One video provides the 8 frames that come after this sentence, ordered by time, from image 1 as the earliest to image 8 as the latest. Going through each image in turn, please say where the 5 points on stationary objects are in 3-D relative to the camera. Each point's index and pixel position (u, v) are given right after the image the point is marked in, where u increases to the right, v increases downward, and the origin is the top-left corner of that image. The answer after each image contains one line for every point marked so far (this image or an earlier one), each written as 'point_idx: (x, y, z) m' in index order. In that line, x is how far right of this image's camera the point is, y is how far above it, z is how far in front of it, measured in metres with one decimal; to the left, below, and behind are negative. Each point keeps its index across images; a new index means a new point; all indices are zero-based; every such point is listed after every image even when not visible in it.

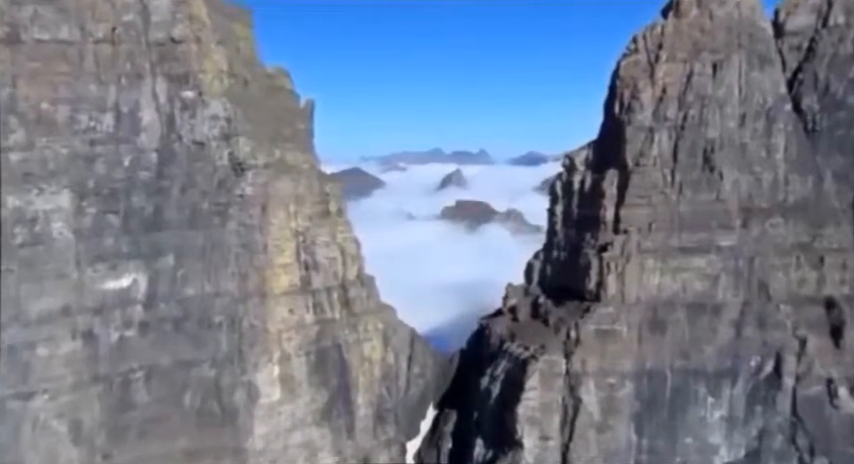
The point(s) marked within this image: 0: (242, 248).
0: (-4.1, -0.4, +13.6) m
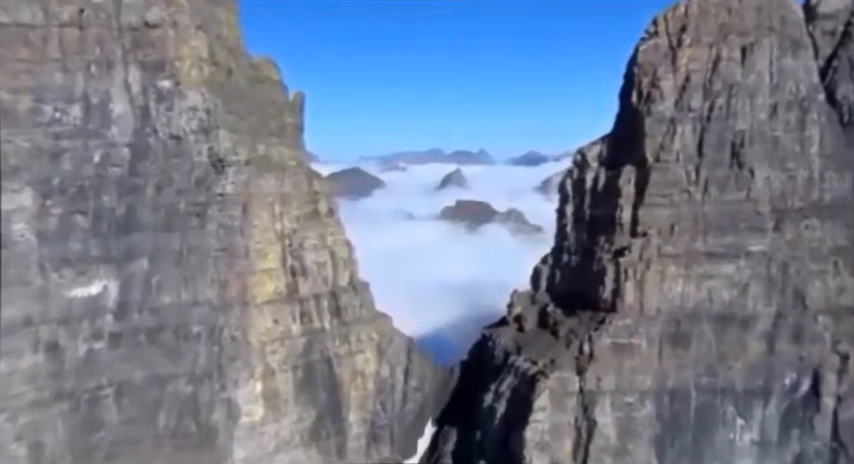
0: (-4.2, -0.4, +12.4) m
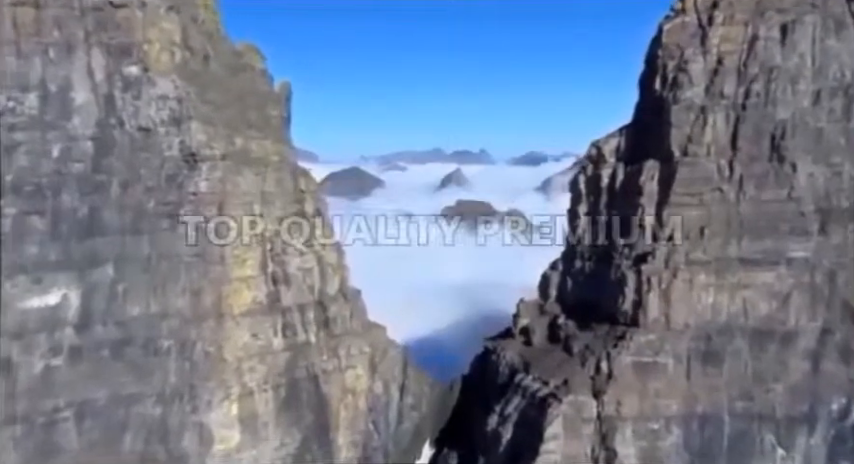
0: (-4.2, -0.5, +11.0) m
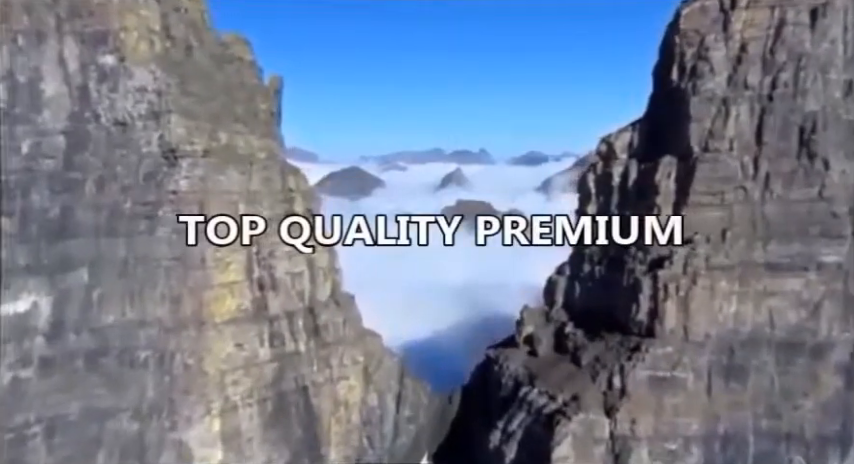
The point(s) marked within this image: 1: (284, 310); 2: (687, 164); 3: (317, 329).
0: (-4.3, -0.5, +10.2) m
1: (-2.8, -1.5, +11.8) m
2: (+4.7, +1.2, +10.8) m
3: (-2.3, -2.0, +12.4) m
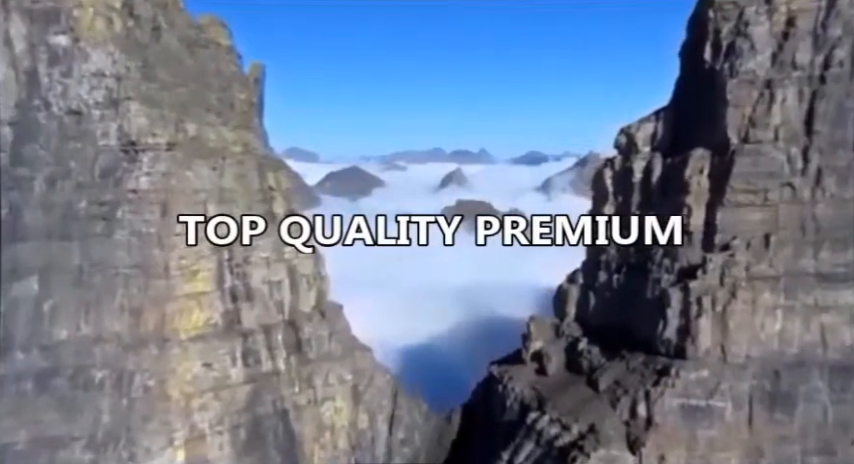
0: (-4.4, -0.6, +8.9) m
1: (-2.9, -1.6, +10.5) m
2: (+4.7, +1.2, +9.5) m
3: (-2.4, -2.1, +11.1) m
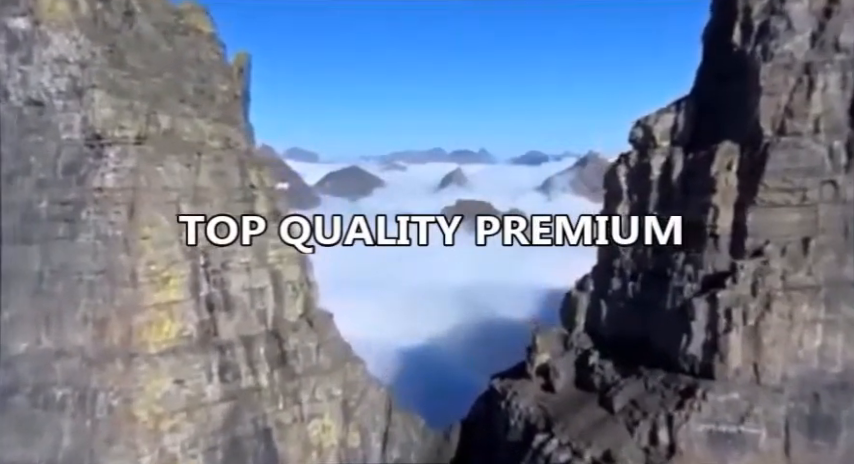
0: (-4.4, -0.6, +8.0) m
1: (-3.0, -1.6, +9.6) m
2: (+4.6, +1.1, +8.6) m
3: (-2.4, -2.1, +10.3) m
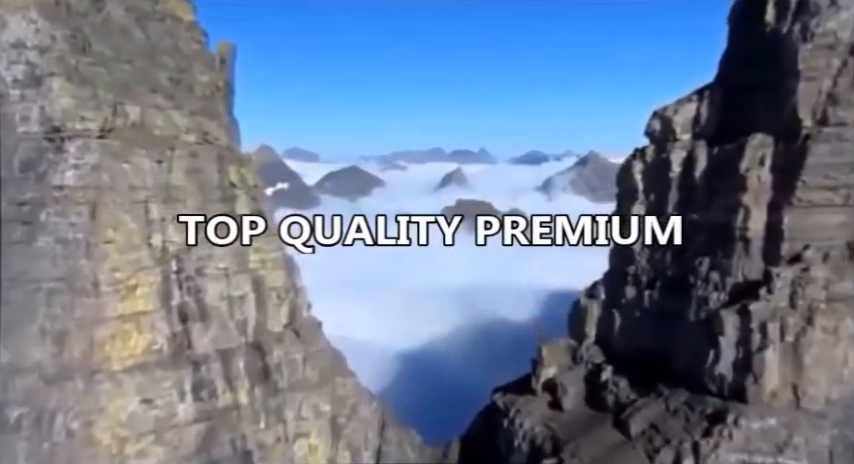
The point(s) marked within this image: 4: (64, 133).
0: (-4.5, -0.6, +7.2) m
1: (-3.0, -1.7, +8.8) m
2: (+4.5, +1.1, +7.8) m
3: (-2.5, -2.2, +9.4) m
4: (-4.6, +1.2, +7.5) m
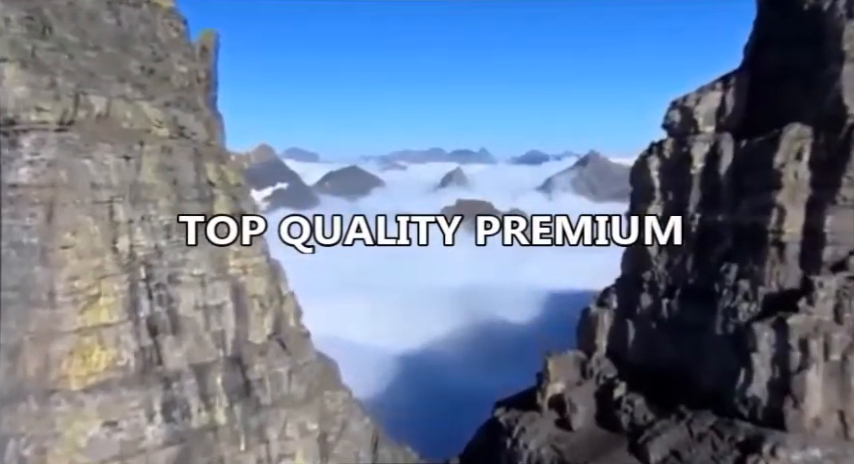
0: (-4.6, -0.7, +6.4) m
1: (-3.1, -1.7, +8.0) m
2: (+4.5, +1.1, +7.0) m
3: (-2.5, -2.2, +8.7) m
4: (-4.6, +1.2, +6.7) m
